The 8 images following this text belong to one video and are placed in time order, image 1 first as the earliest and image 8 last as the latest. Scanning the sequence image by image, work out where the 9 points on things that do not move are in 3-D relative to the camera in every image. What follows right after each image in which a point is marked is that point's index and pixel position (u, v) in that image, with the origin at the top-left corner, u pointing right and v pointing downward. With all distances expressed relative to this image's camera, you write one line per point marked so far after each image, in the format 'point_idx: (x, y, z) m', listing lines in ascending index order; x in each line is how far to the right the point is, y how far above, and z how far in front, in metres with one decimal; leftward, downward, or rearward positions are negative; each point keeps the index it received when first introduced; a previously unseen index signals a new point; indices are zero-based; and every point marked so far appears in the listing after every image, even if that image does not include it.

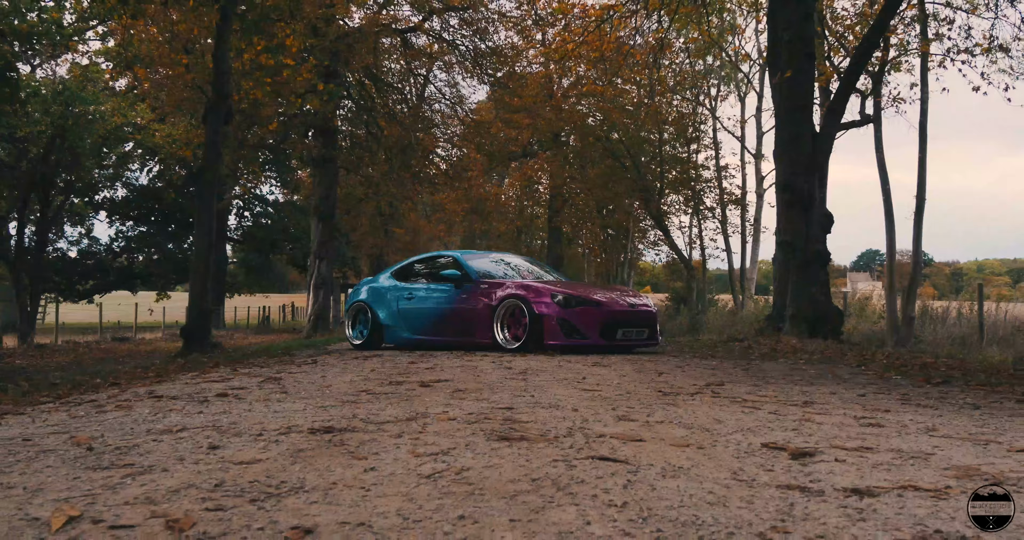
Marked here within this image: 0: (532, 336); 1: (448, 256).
0: (+0.3, -0.9, +10.2) m
1: (-0.9, +0.2, +11.9) m
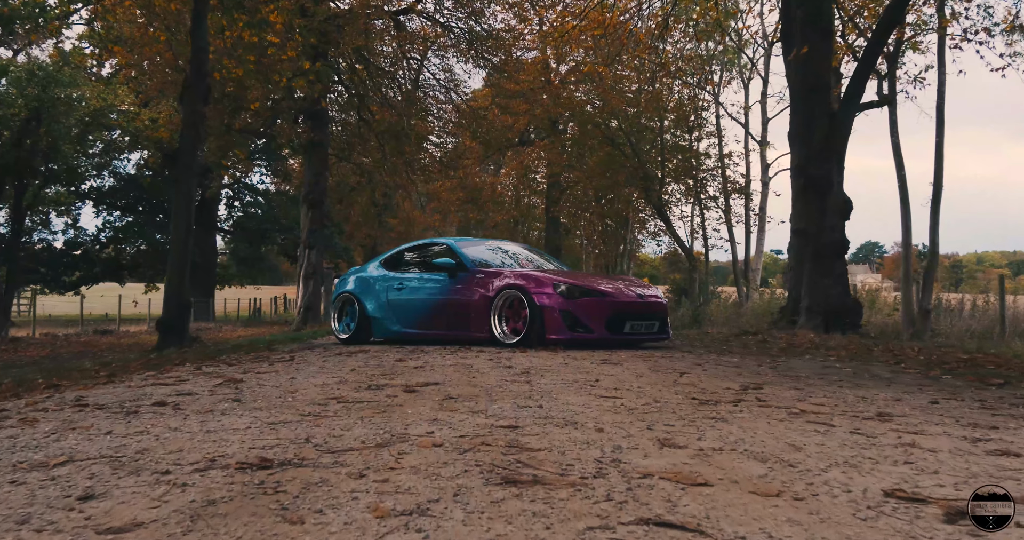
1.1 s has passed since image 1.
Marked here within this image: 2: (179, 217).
0: (+0.2, -0.7, +9.4) m
1: (-0.9, +0.4, +11.1) m
2: (-5.5, +0.9, +13.5) m
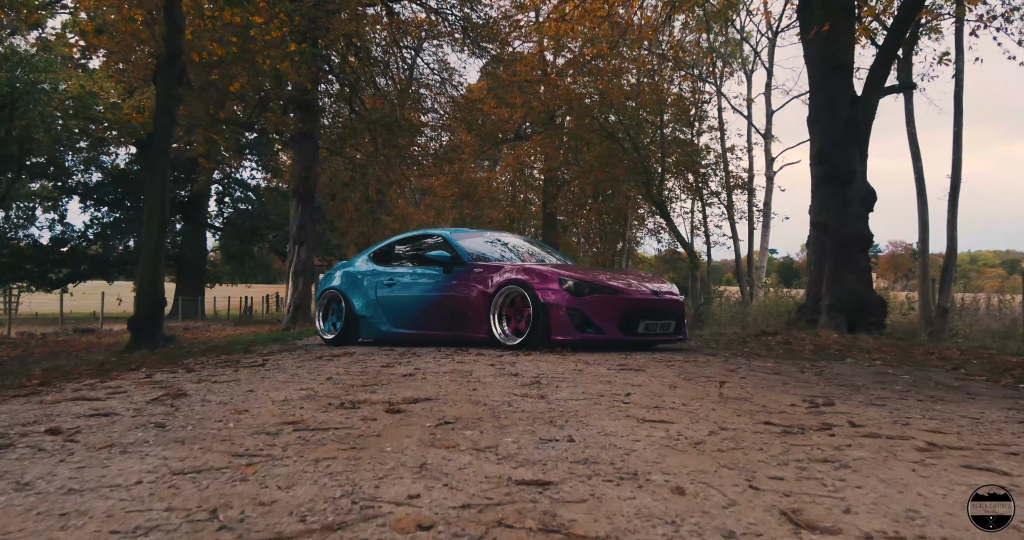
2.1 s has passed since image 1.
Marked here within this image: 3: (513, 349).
0: (+0.3, -0.6, +8.5) m
1: (-0.9, +0.4, +10.1) m
2: (-5.5, +0.9, +12.5) m
3: (0.0, -0.9, +8.7) m
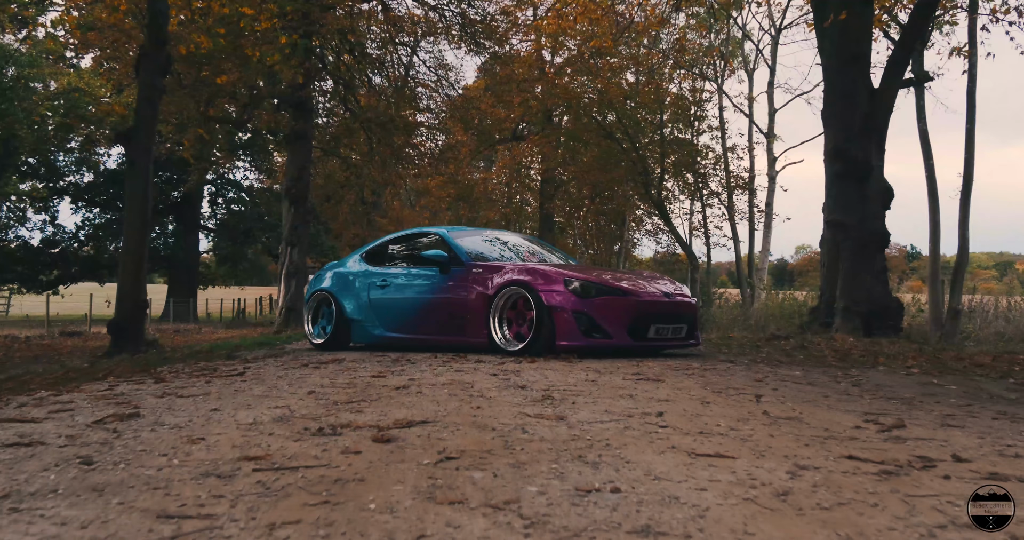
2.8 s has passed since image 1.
0: (+0.3, -0.7, +7.9) m
1: (-0.9, +0.4, +9.5) m
2: (-5.5, +0.9, +11.9) m
3: (0.0, -0.9, +8.1) m
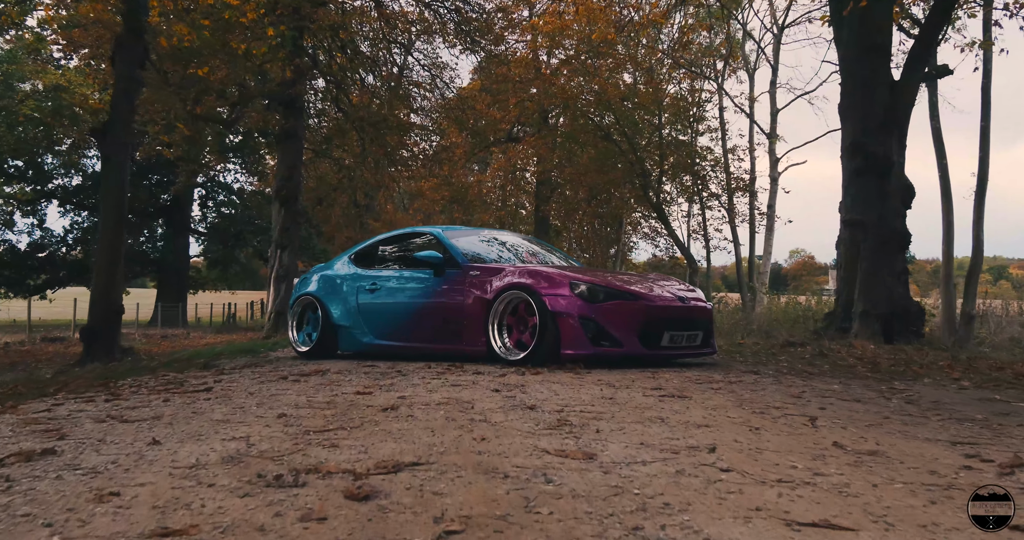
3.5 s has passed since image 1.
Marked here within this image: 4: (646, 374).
0: (+0.3, -0.7, +7.3) m
1: (-0.9, +0.4, +8.9) m
2: (-5.6, +0.9, +11.2) m
3: (0.0, -0.9, +7.5) m
4: (+1.0, -0.8, +6.2) m
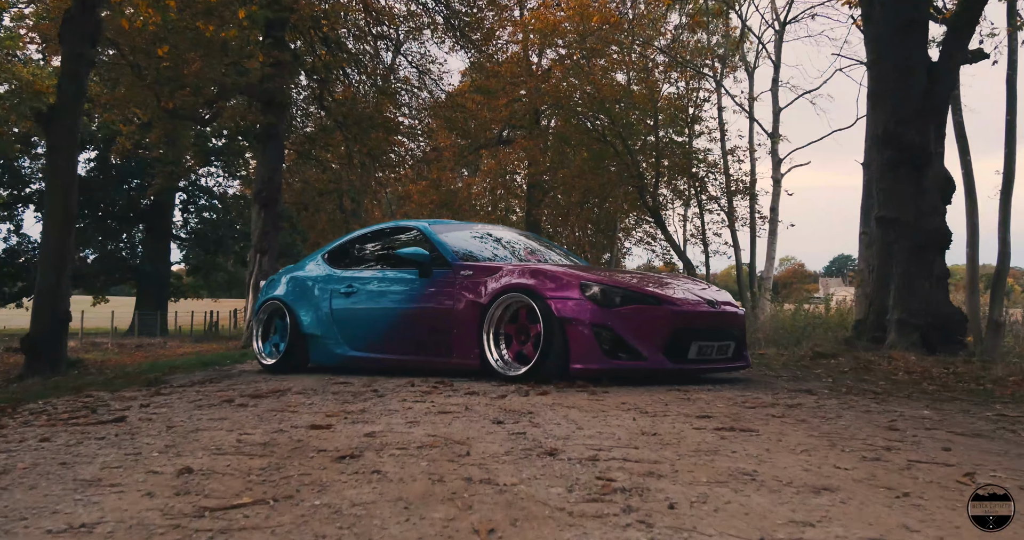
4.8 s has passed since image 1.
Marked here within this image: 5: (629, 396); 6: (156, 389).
0: (+0.3, -0.7, +6.1) m
1: (-1.0, +0.4, +7.7) m
2: (-5.6, +0.9, +10.0) m
3: (0.0, -0.9, +6.3) m
4: (+1.0, -0.8, +5.1) m
5: (+0.7, -0.8, +4.9) m
6: (-2.6, -0.9, +5.8) m
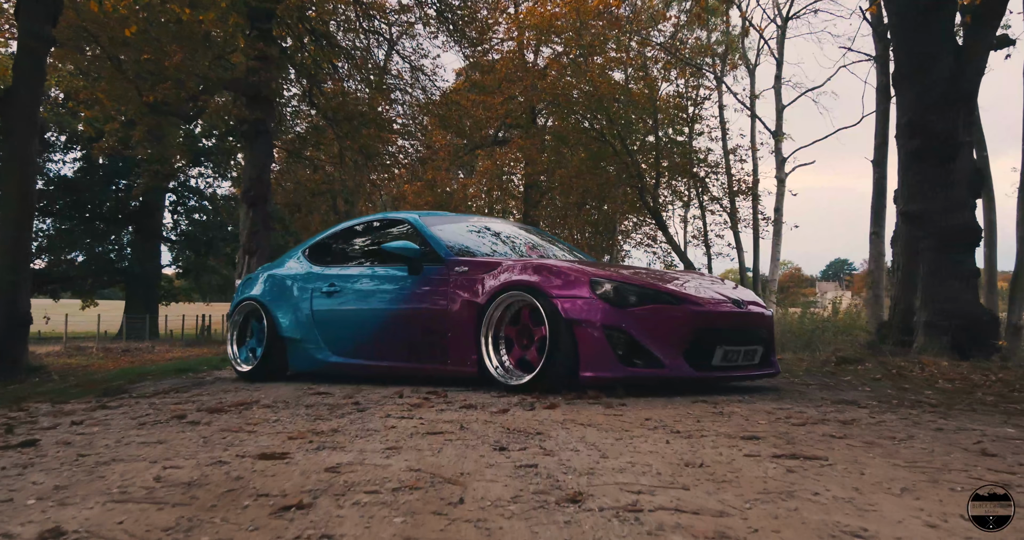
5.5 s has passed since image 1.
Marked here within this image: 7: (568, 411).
0: (+0.3, -0.6, +5.4) m
1: (-1.0, +0.4, +7.0) m
2: (-5.6, +0.9, +9.2) m
3: (0.0, -0.8, +5.6) m
4: (+1.1, -0.7, +4.4) m
5: (+0.7, -0.7, +4.2) m
6: (-2.6, -0.8, +5.1) m
7: (+0.3, -0.7, +4.1) m
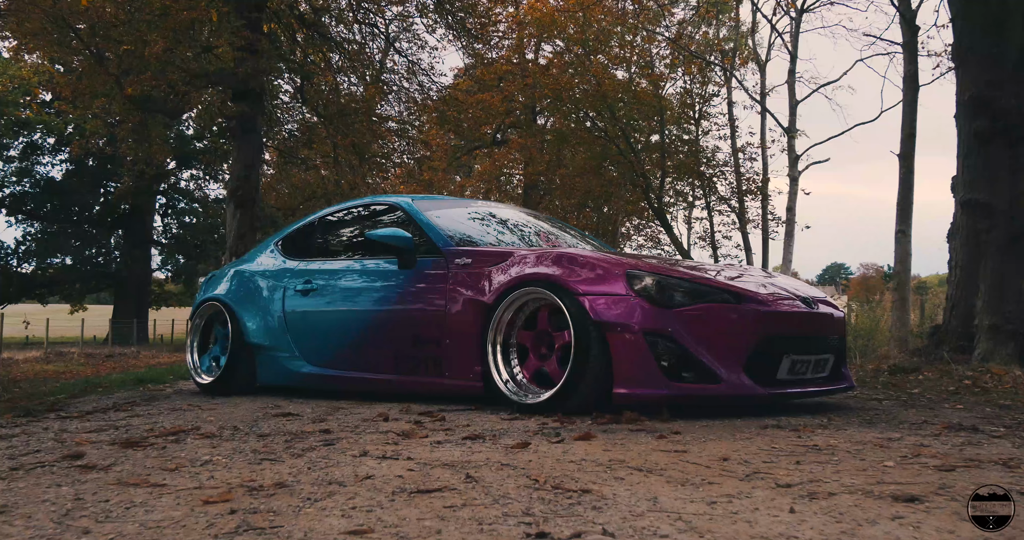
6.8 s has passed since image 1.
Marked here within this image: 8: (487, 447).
0: (+0.4, -0.6, +4.3) m
1: (-0.9, +0.5, +5.9) m
2: (-5.6, +0.9, +8.1) m
3: (+0.1, -0.8, +4.5) m
4: (+1.1, -0.7, +3.2) m
5: (+0.8, -0.7, +3.1) m
6: (-2.5, -0.8, +4.0) m
7: (+0.4, -0.6, +3.0) m
8: (-0.1, -0.7, +3.0) m
